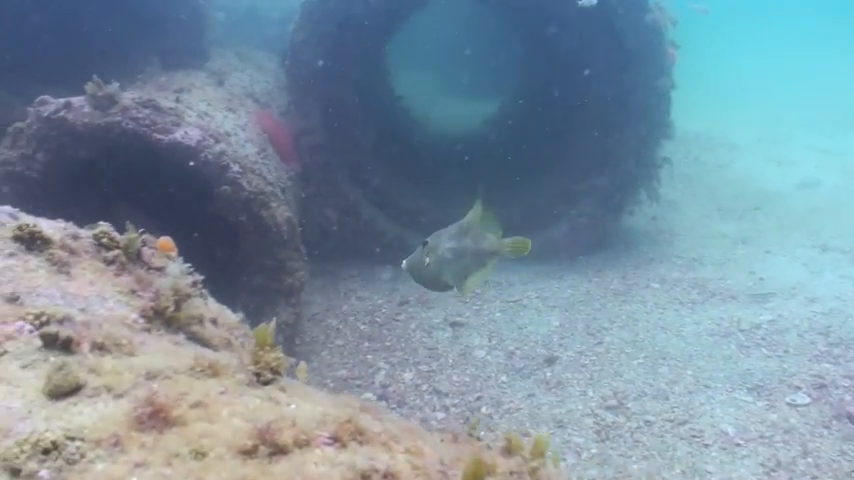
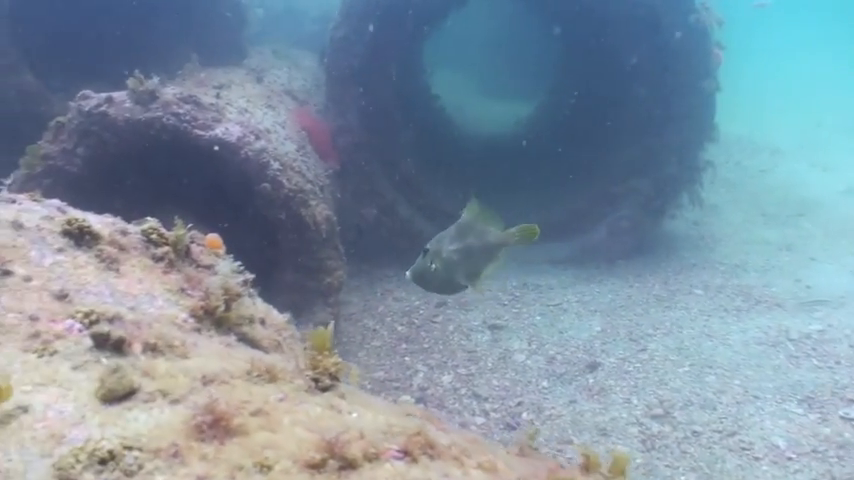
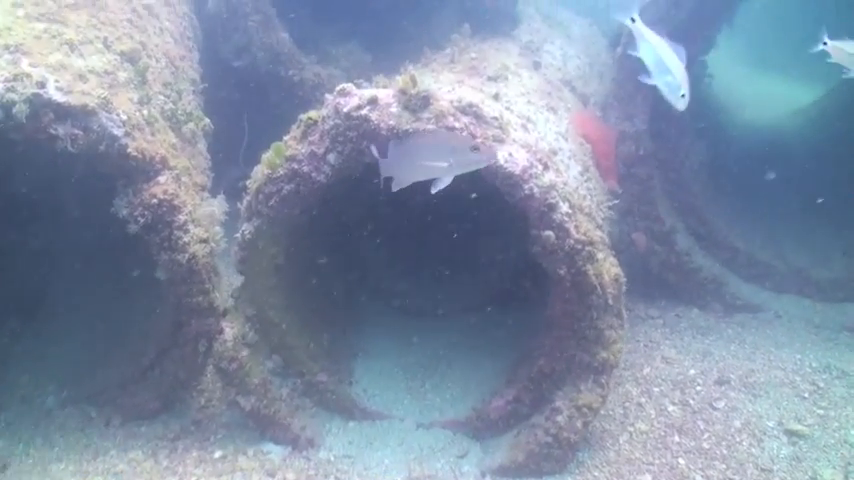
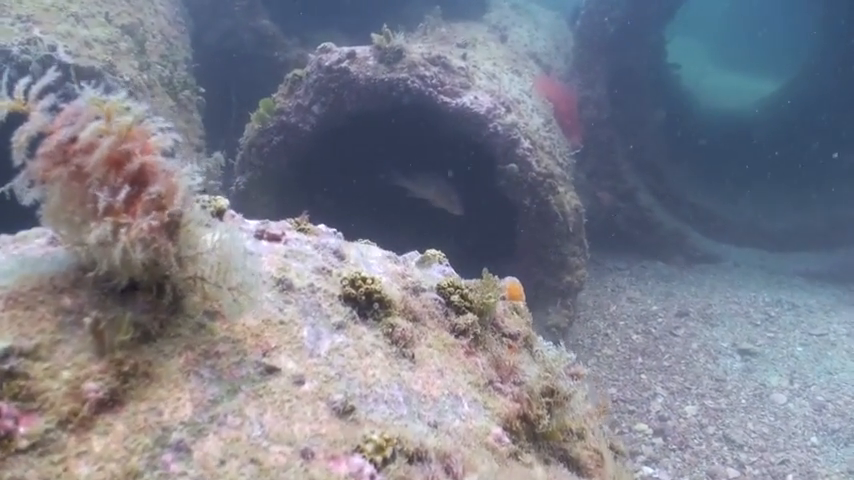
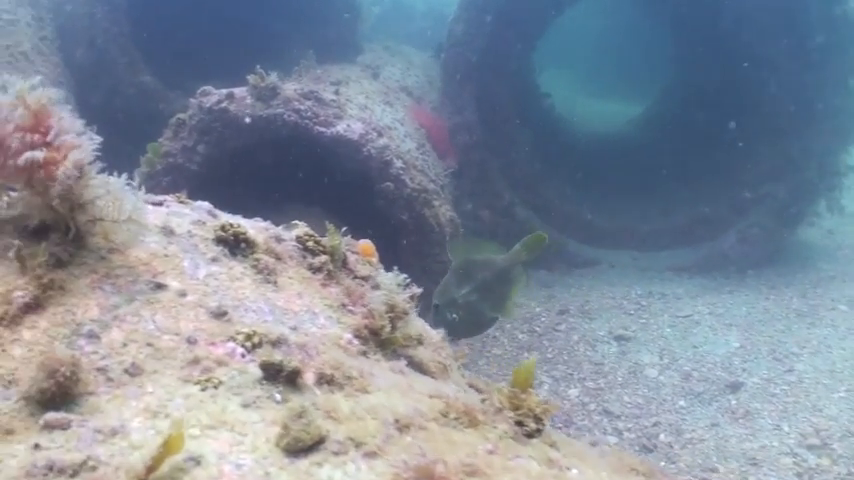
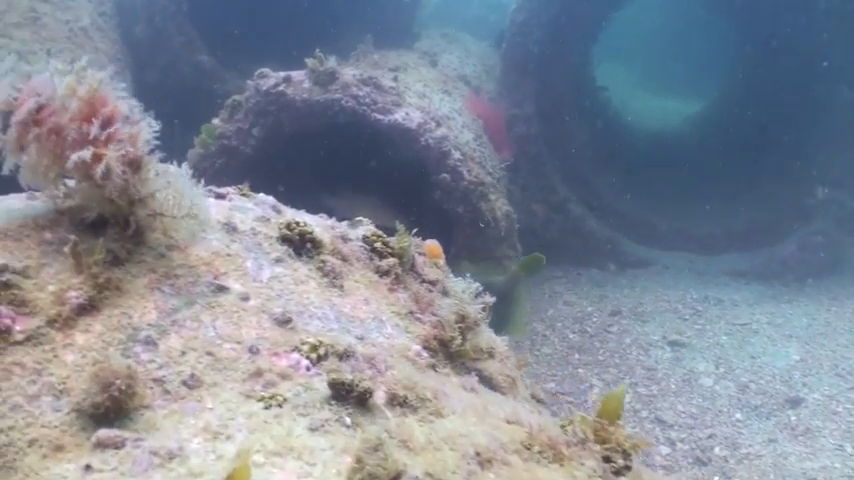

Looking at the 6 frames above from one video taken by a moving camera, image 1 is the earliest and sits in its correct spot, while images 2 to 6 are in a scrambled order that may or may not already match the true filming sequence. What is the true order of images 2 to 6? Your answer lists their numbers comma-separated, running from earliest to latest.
2, 5, 6, 4, 3
